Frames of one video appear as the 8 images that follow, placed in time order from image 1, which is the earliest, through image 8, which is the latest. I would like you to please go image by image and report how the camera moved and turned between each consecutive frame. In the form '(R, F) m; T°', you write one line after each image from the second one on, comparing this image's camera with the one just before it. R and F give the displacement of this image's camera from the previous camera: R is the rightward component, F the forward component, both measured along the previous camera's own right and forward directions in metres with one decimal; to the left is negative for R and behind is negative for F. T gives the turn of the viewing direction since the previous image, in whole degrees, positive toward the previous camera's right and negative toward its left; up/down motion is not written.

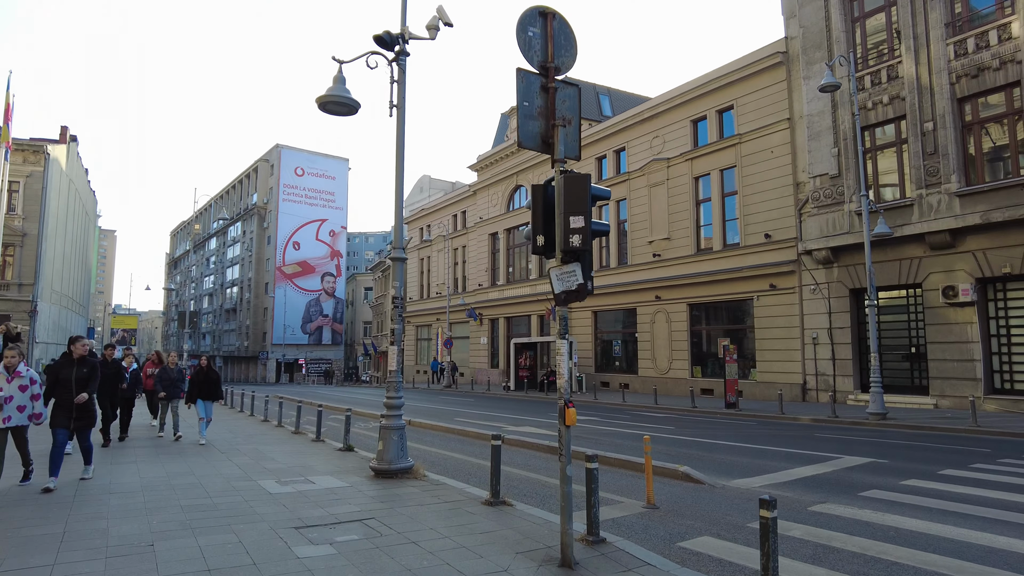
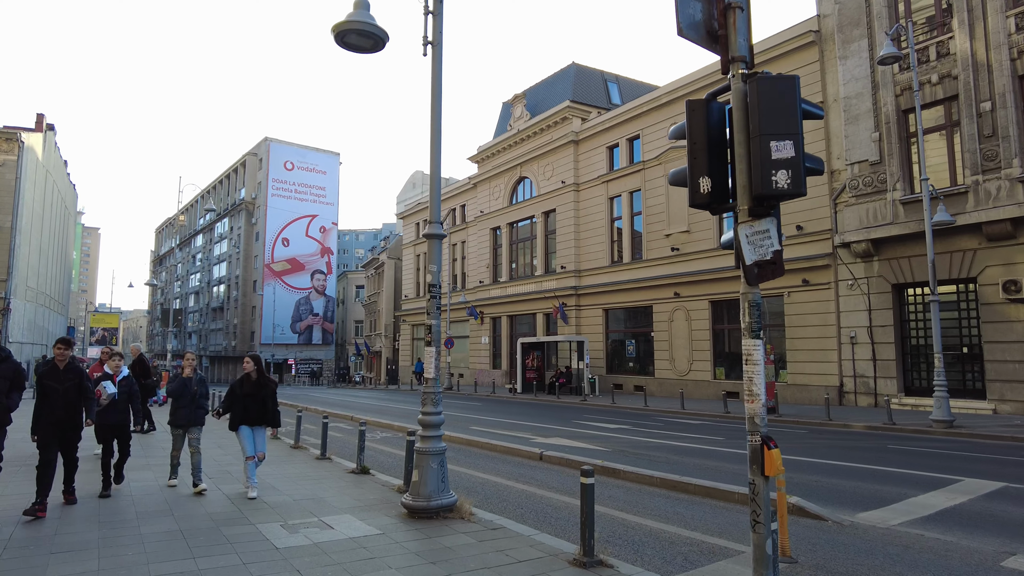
(-0.9, +1.9) m; +1°
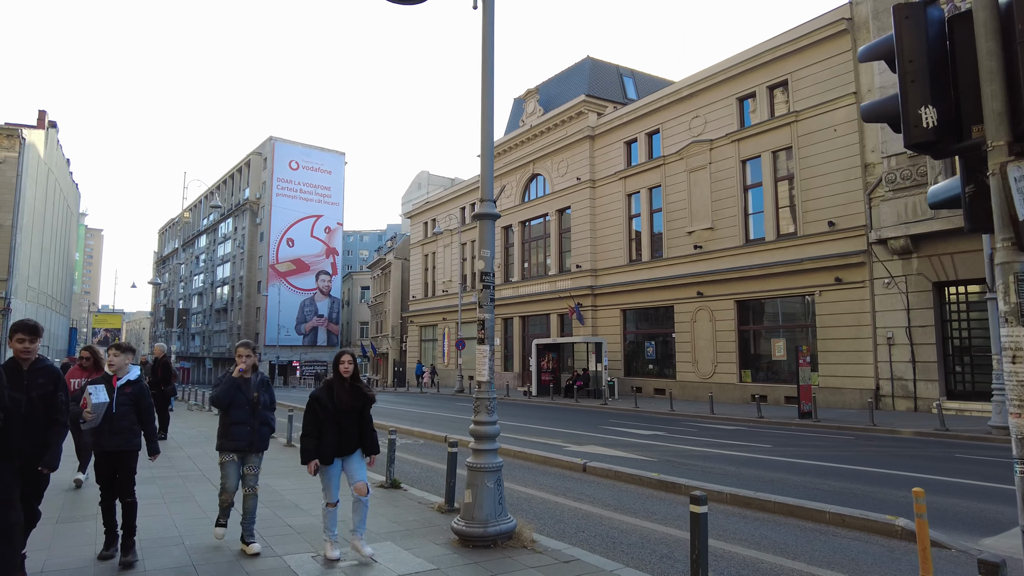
(-0.6, +1.0) m; 0°
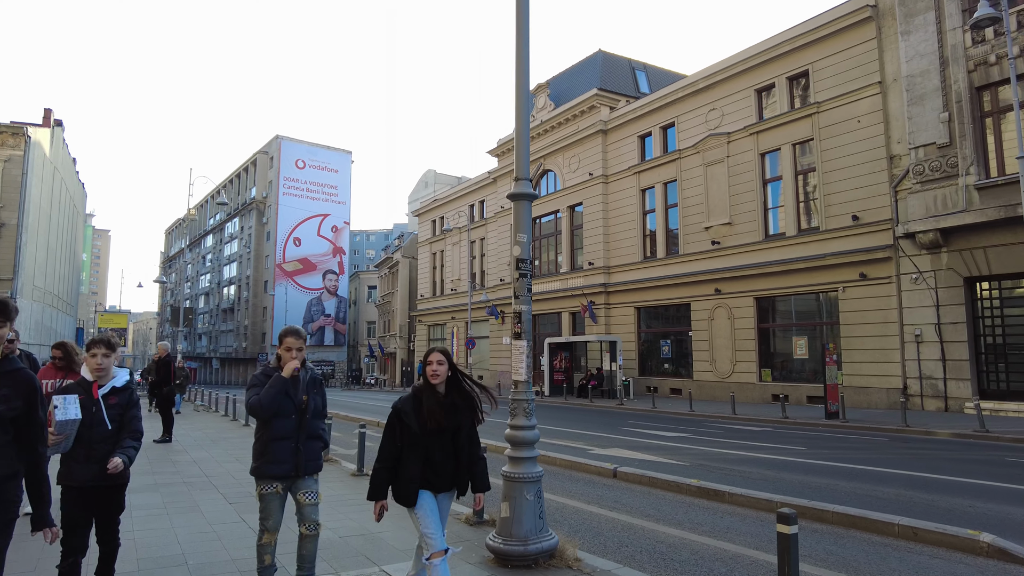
(-0.3, +0.6) m; 0°
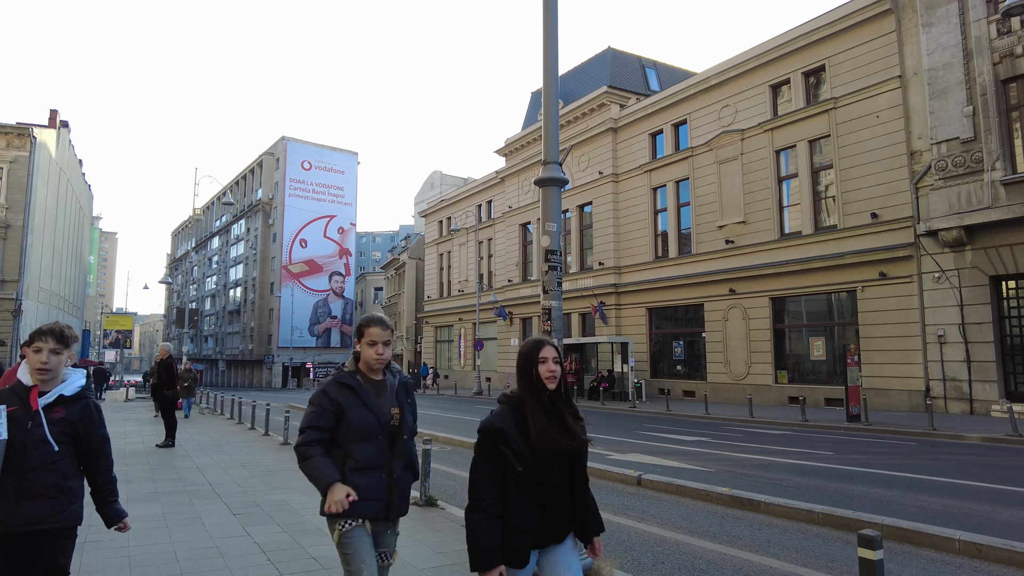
(-0.2, +0.5) m; 0°
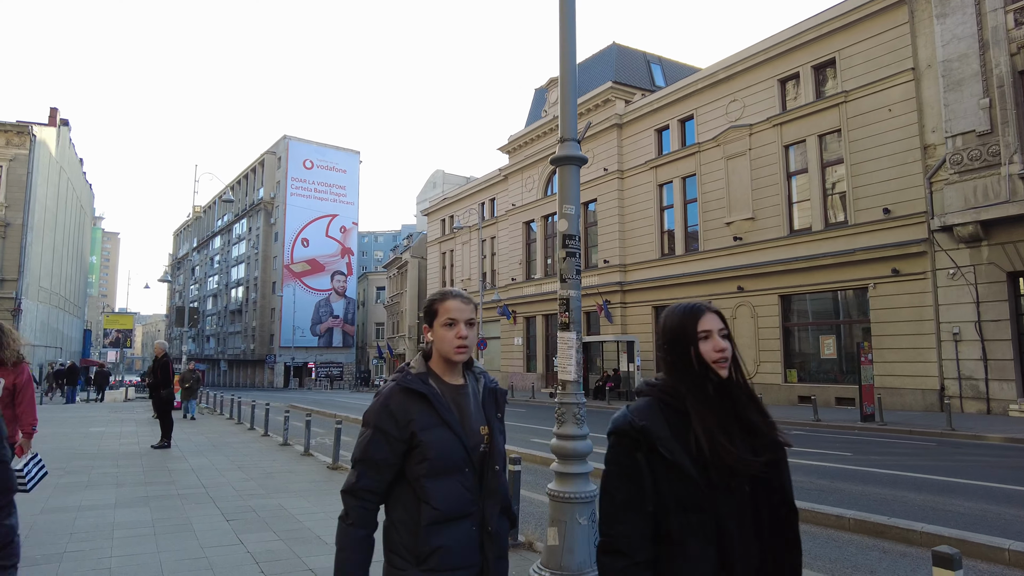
(-0.1, +0.4) m; 0°
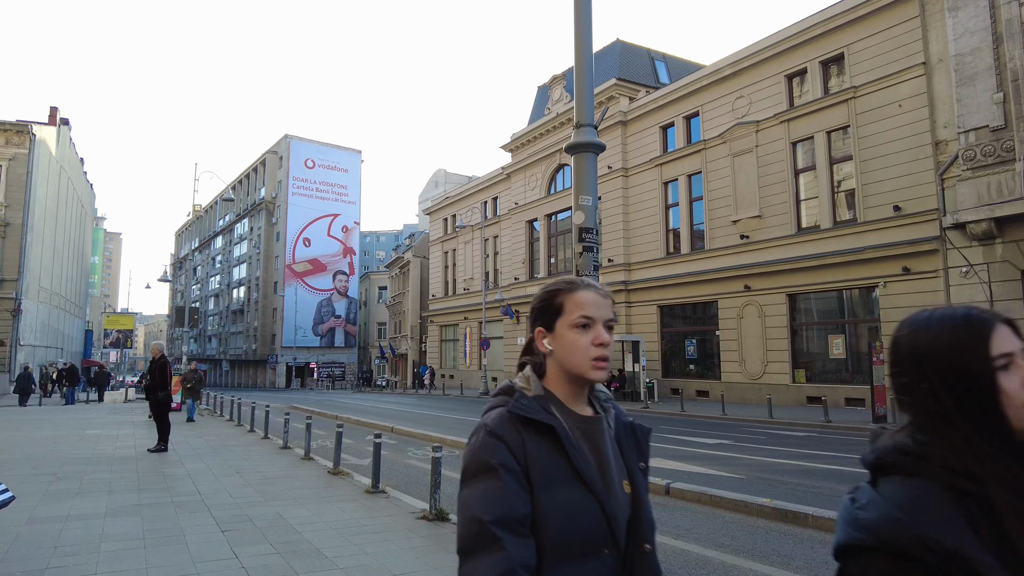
(-0.1, +0.3) m; 0°
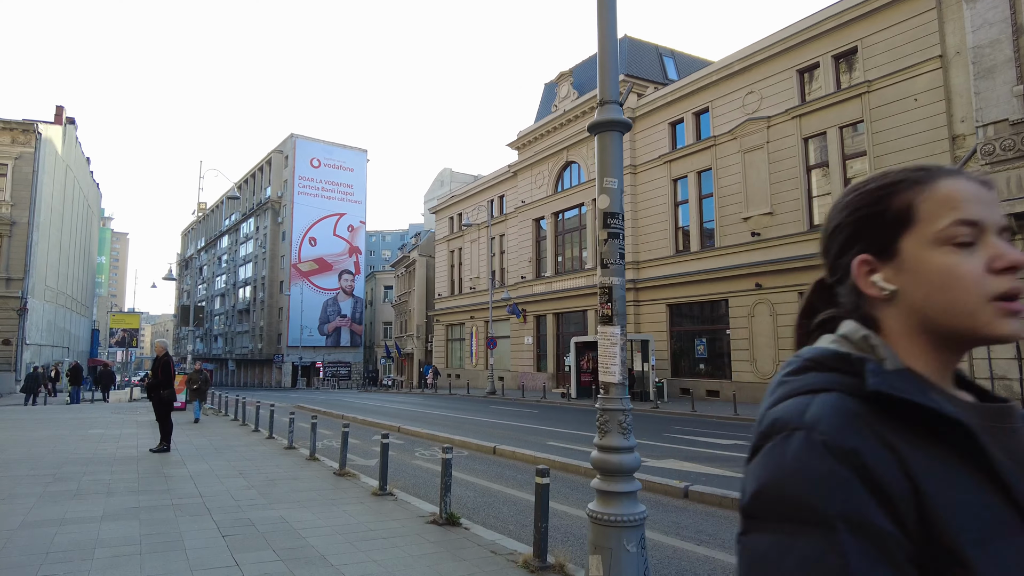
(-0.1, +0.3) m; 0°
